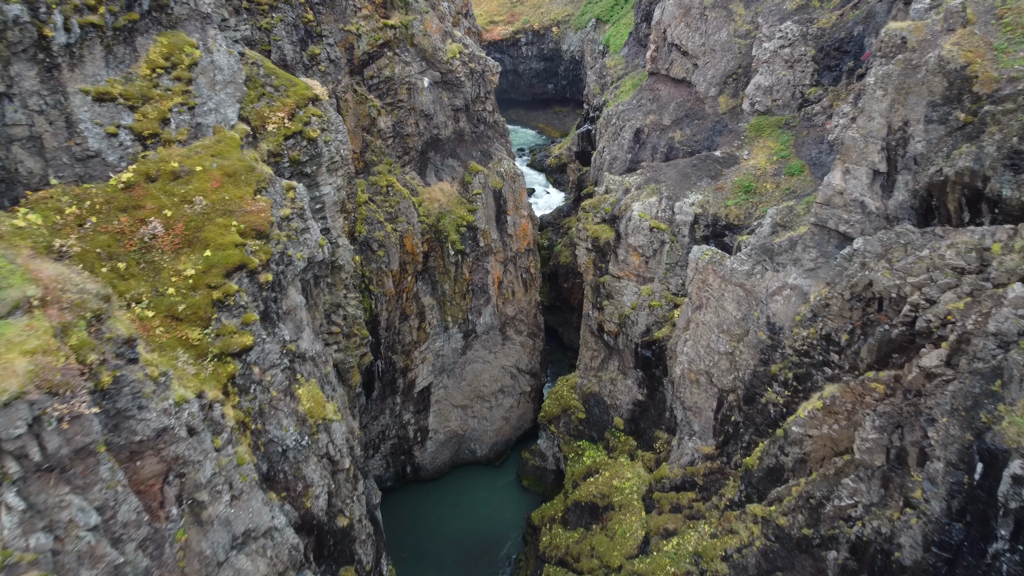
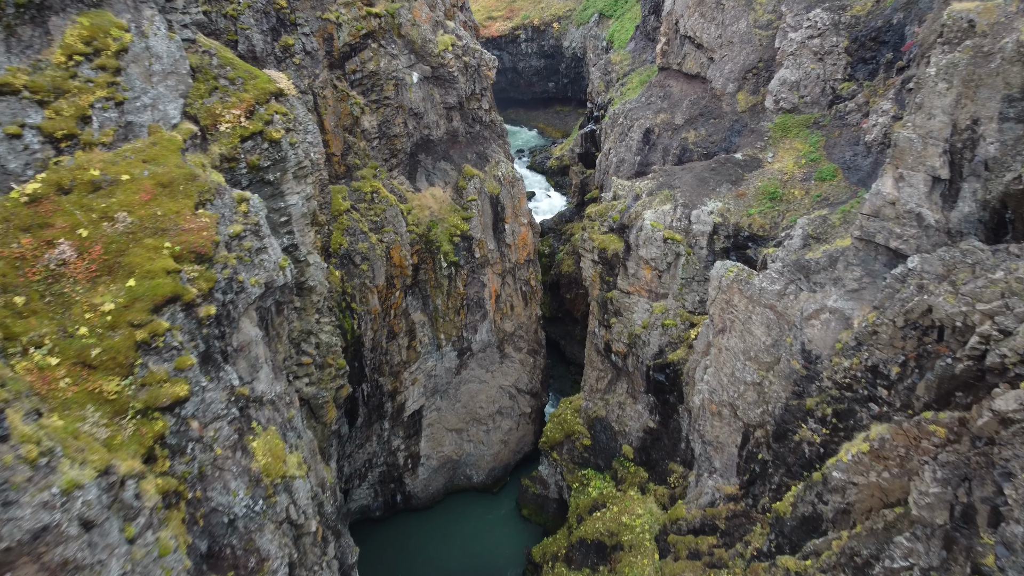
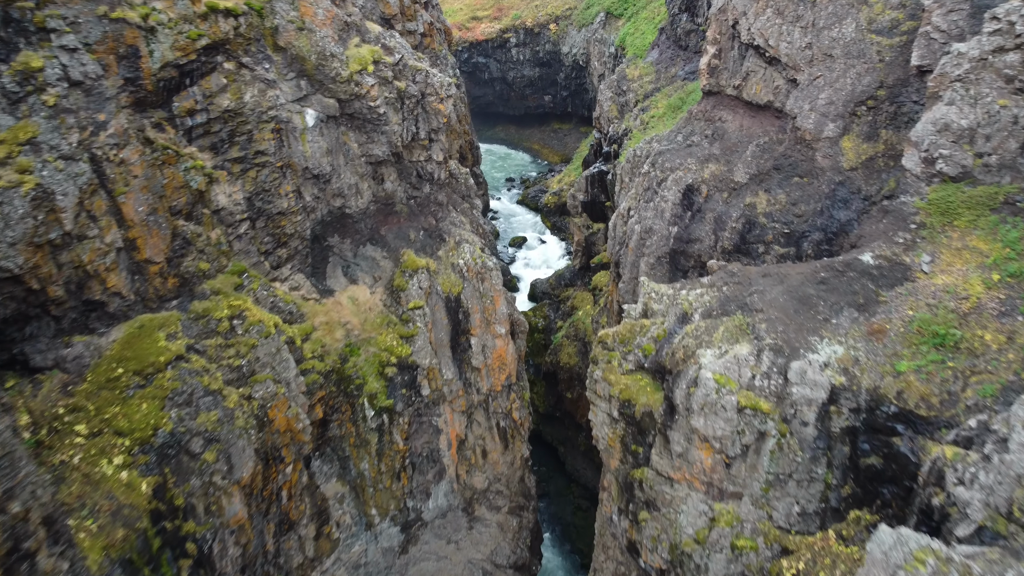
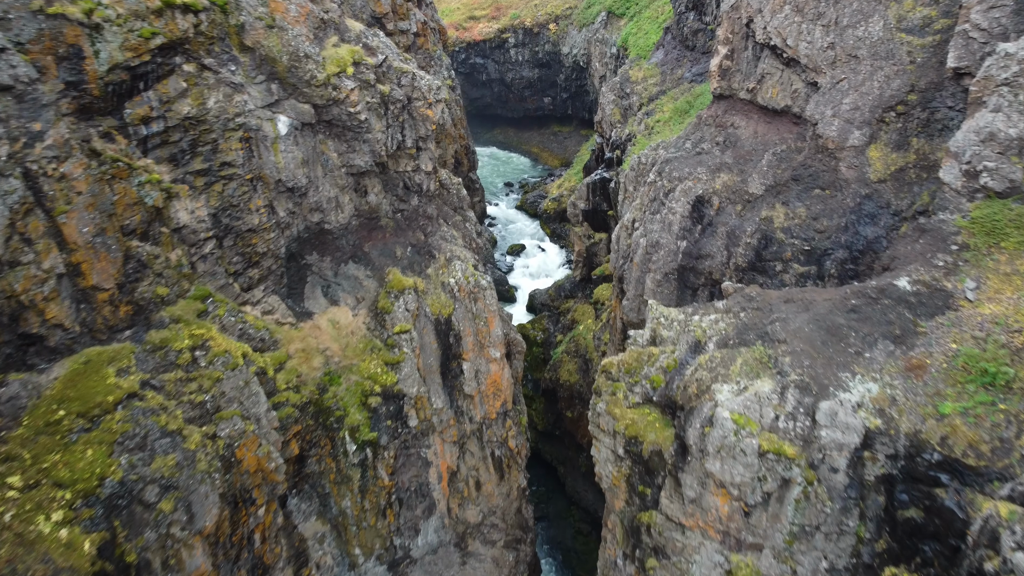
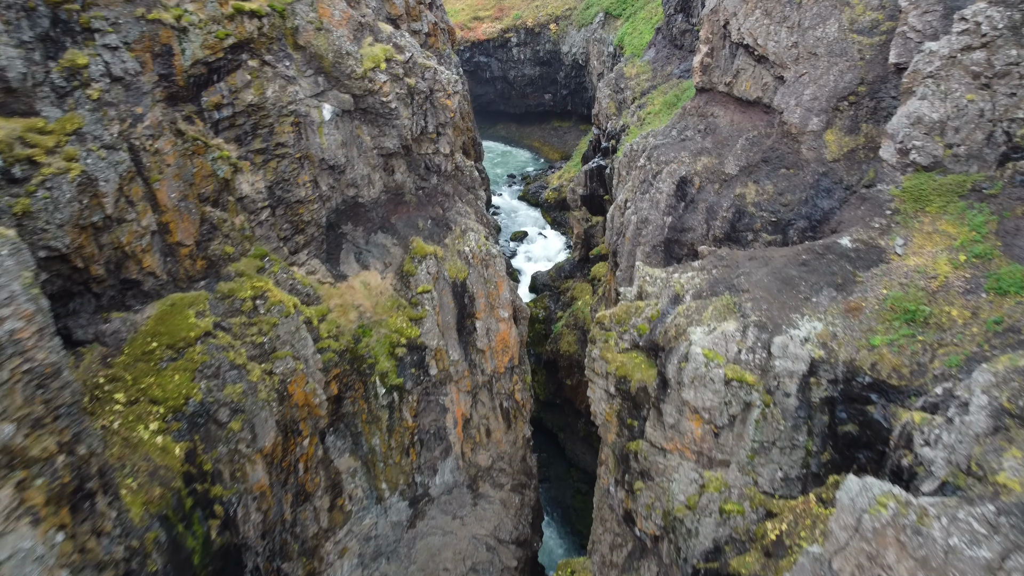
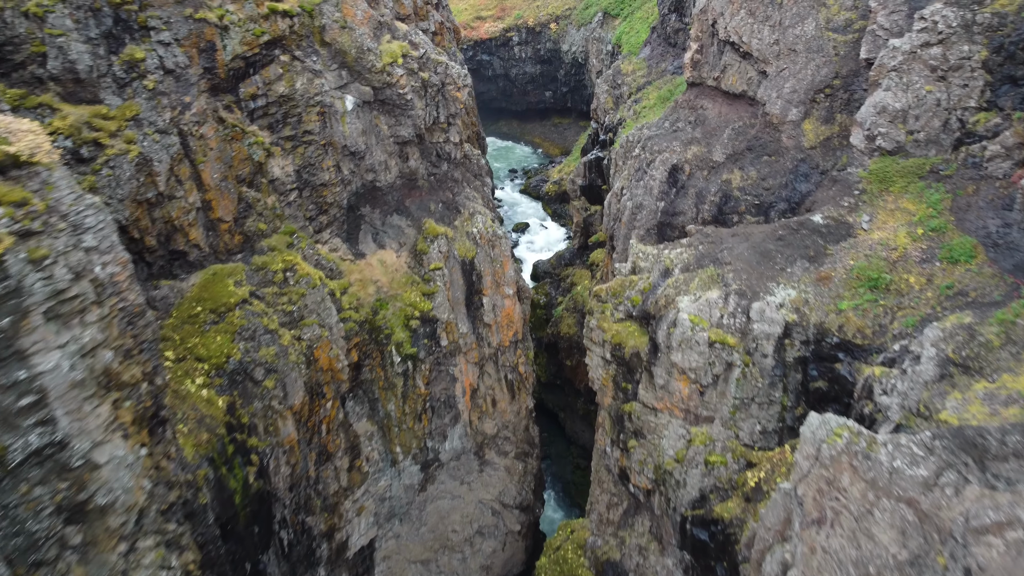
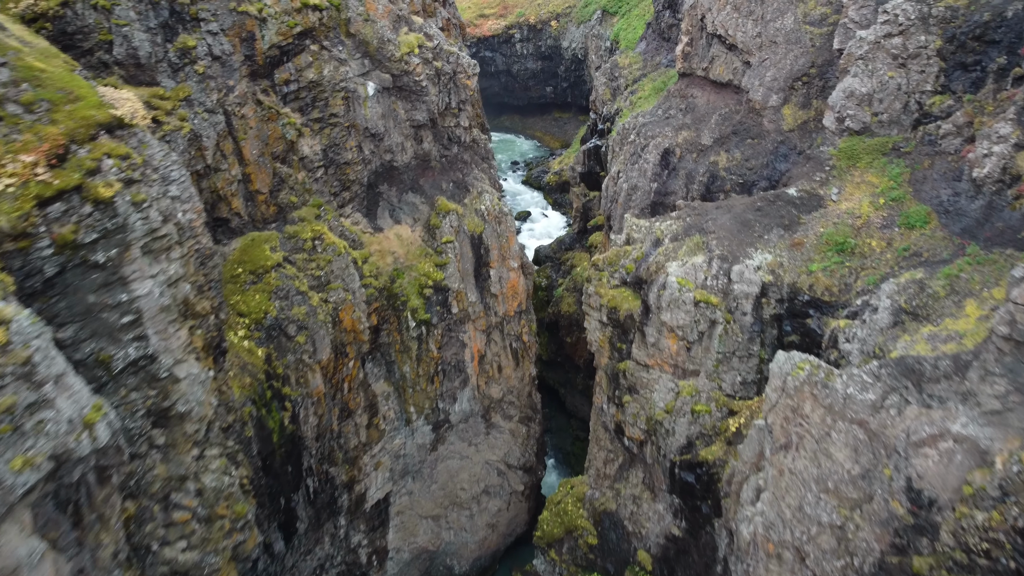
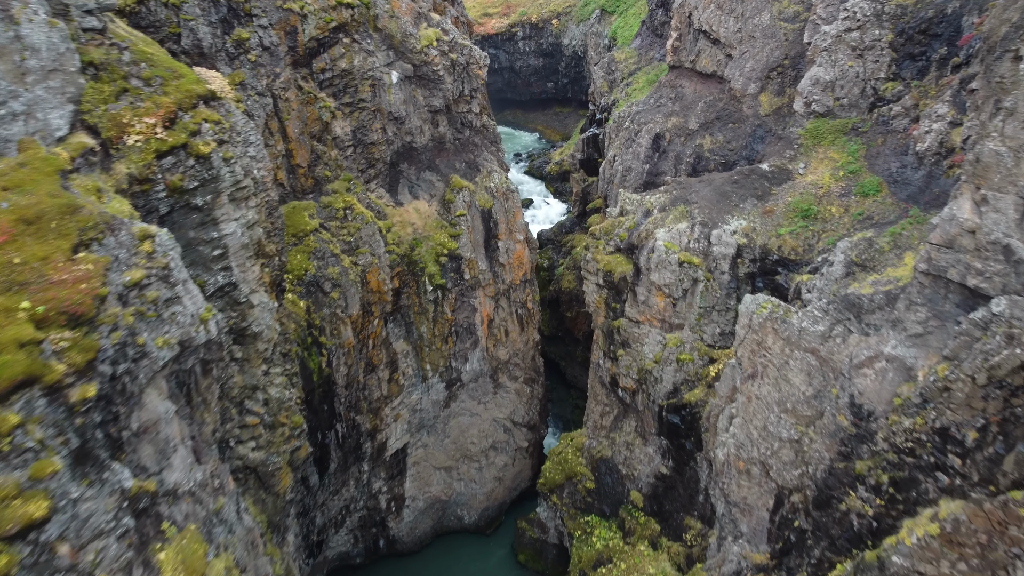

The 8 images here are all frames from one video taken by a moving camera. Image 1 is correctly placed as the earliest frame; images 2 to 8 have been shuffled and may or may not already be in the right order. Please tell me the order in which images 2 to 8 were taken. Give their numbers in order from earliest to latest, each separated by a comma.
2, 8, 7, 6, 5, 3, 4
